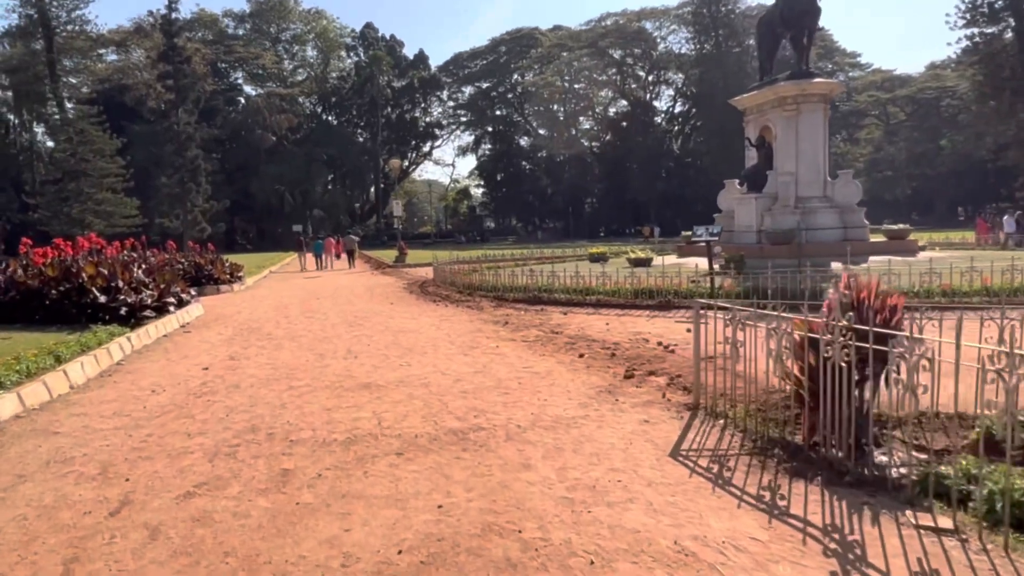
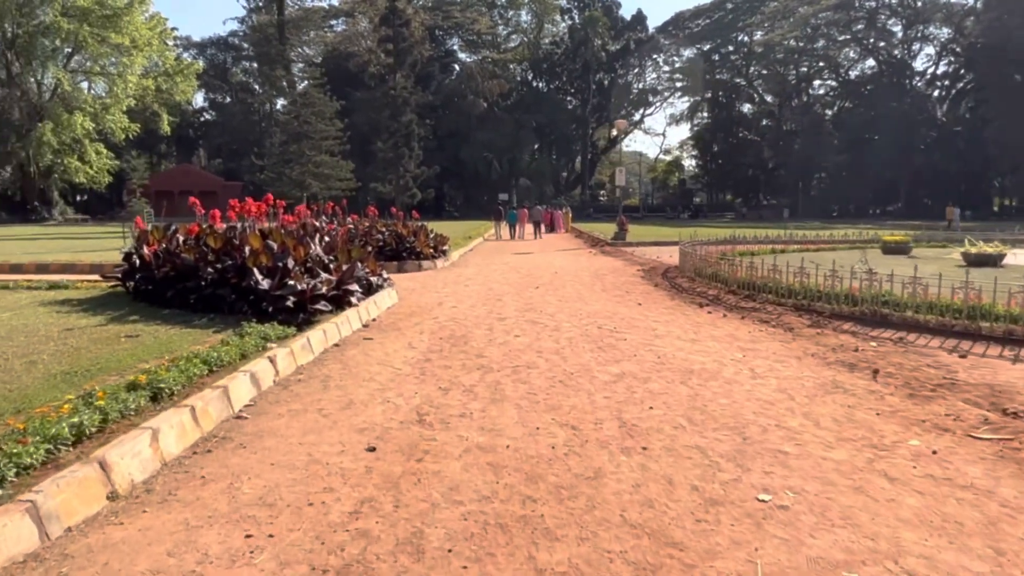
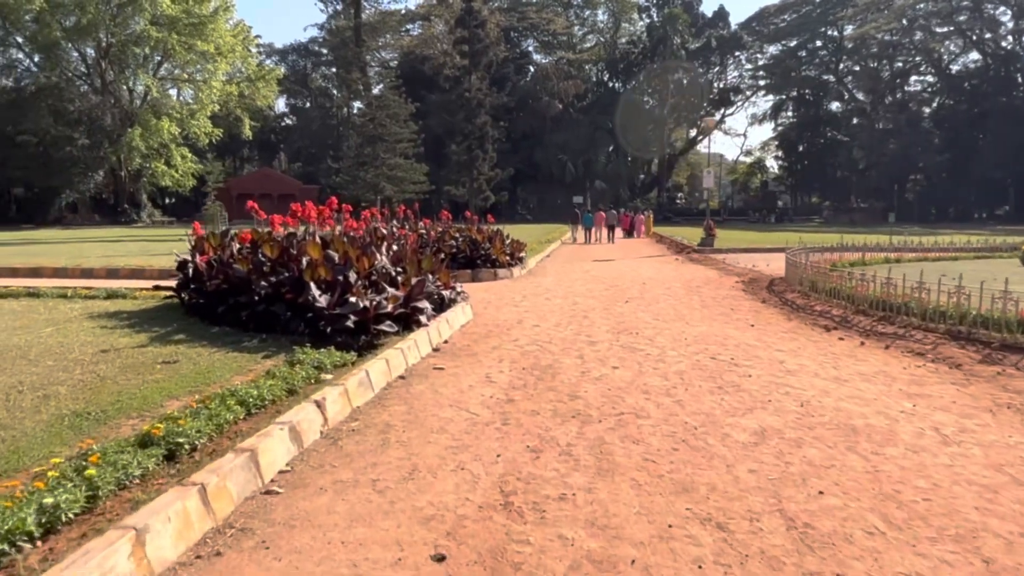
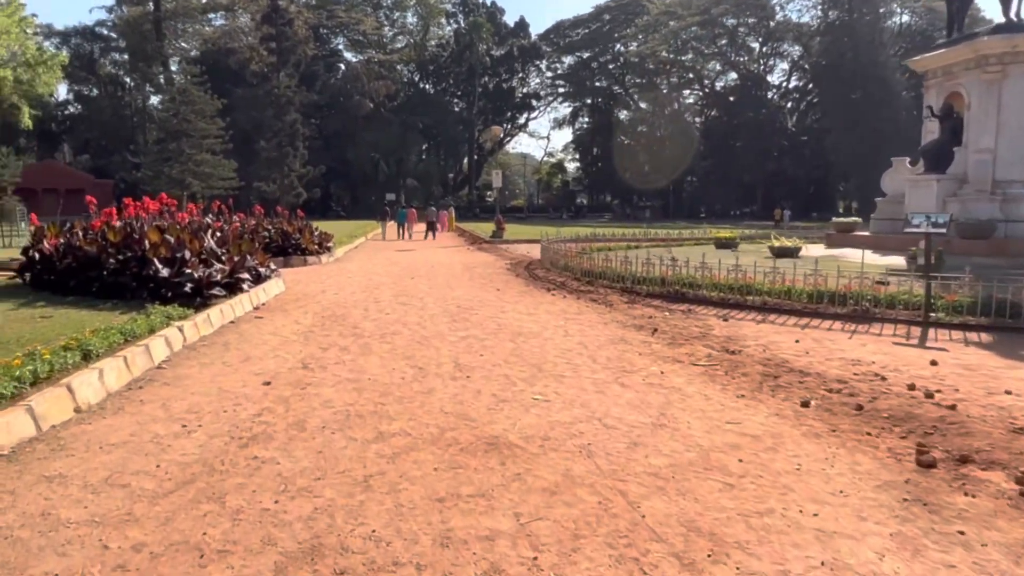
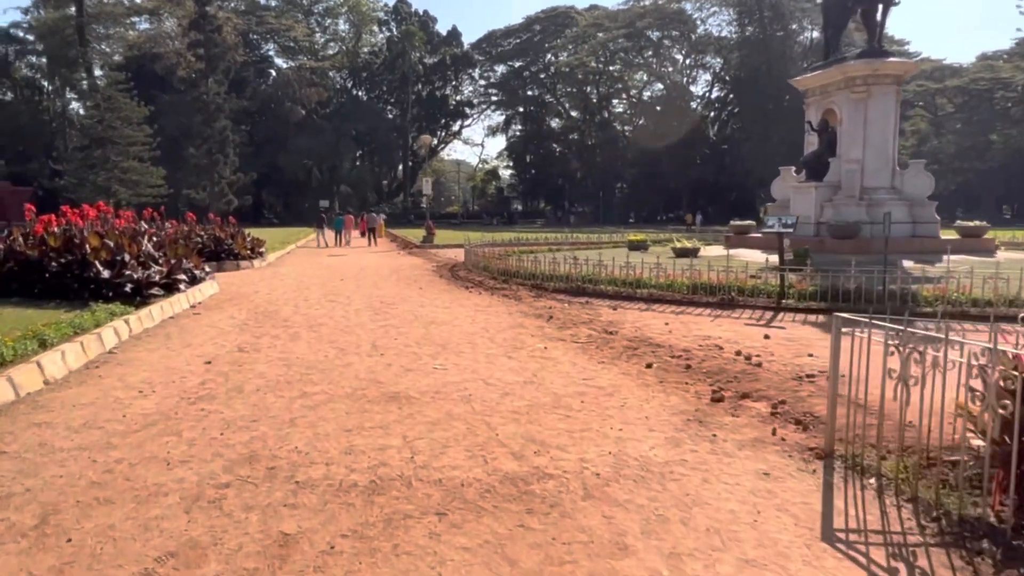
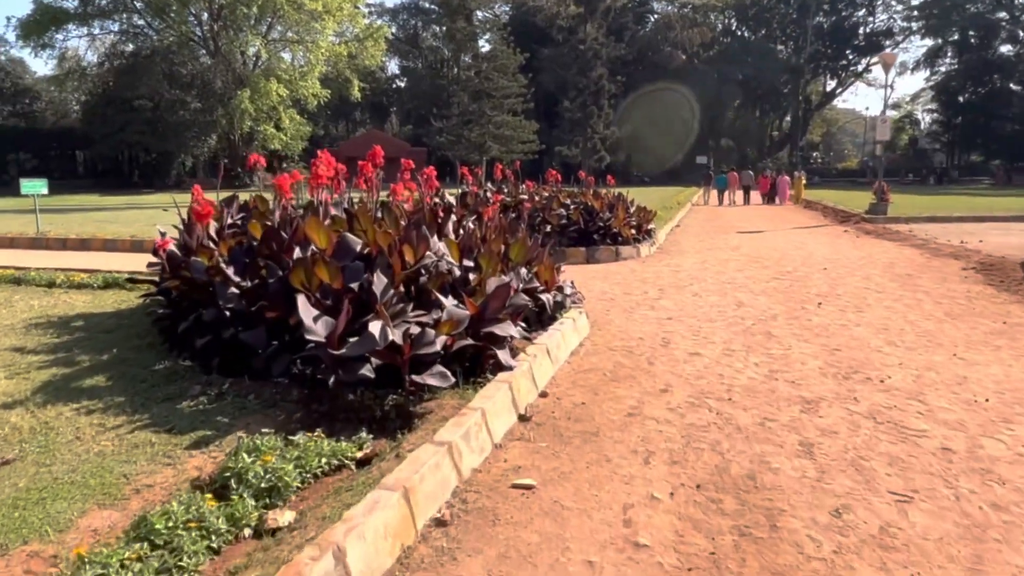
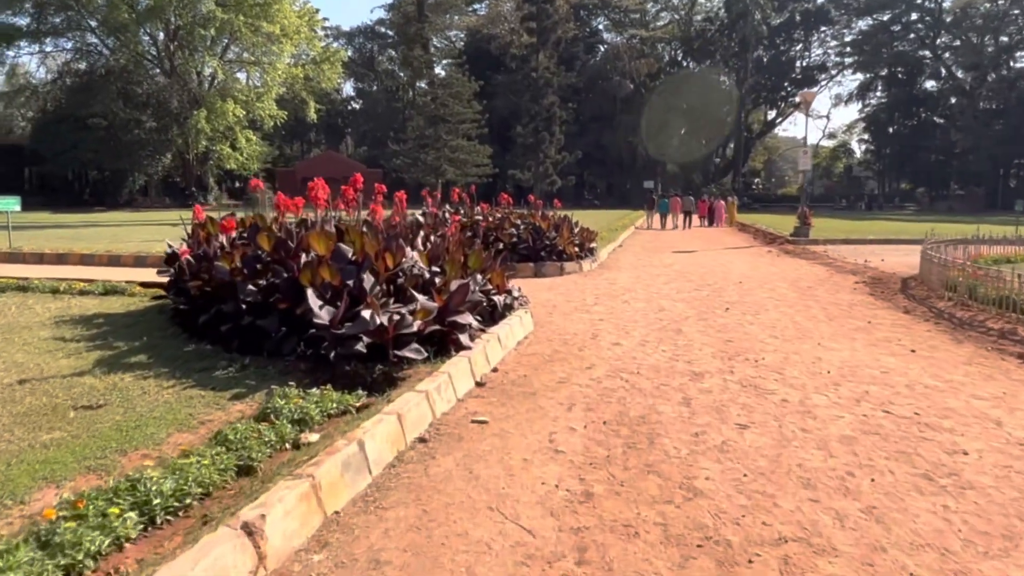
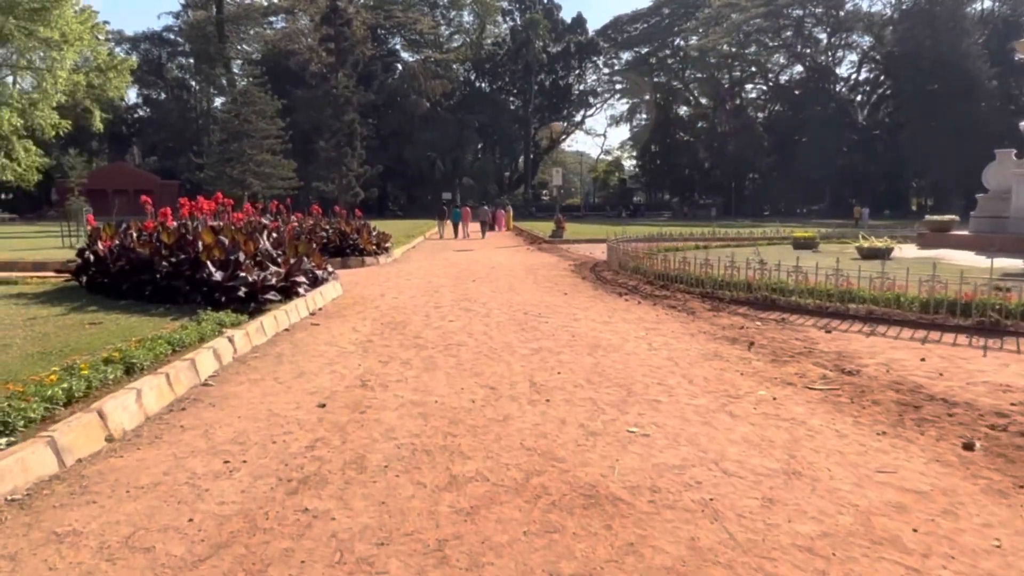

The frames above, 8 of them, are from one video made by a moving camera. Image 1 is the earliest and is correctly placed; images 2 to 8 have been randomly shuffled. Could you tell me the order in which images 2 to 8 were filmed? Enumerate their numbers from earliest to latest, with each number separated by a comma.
5, 4, 8, 2, 3, 7, 6
